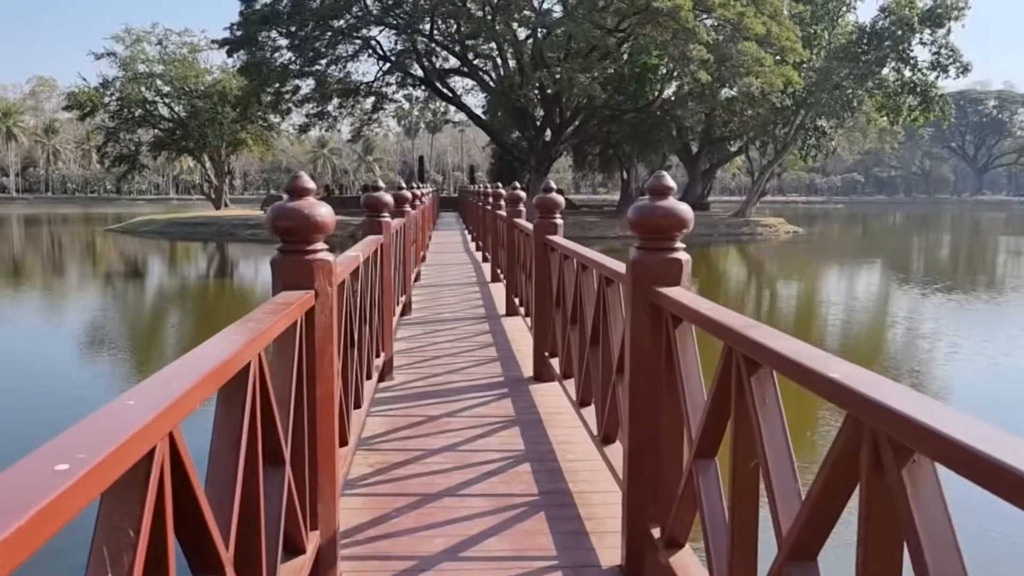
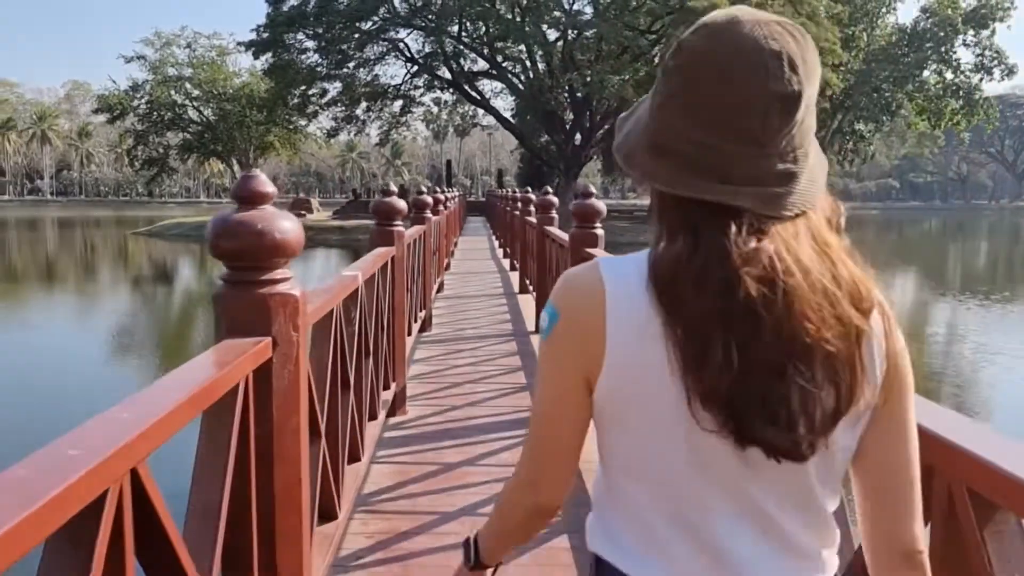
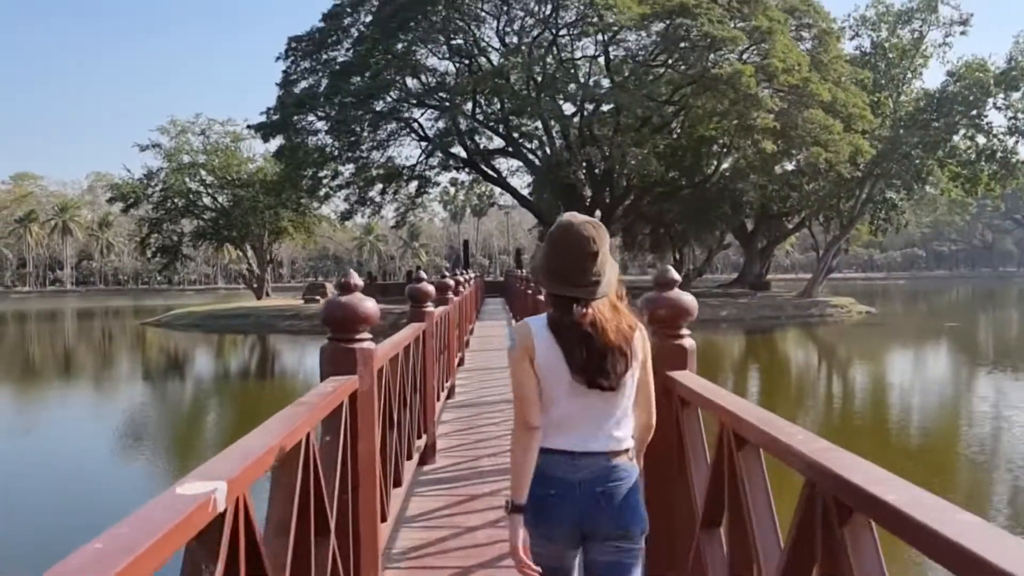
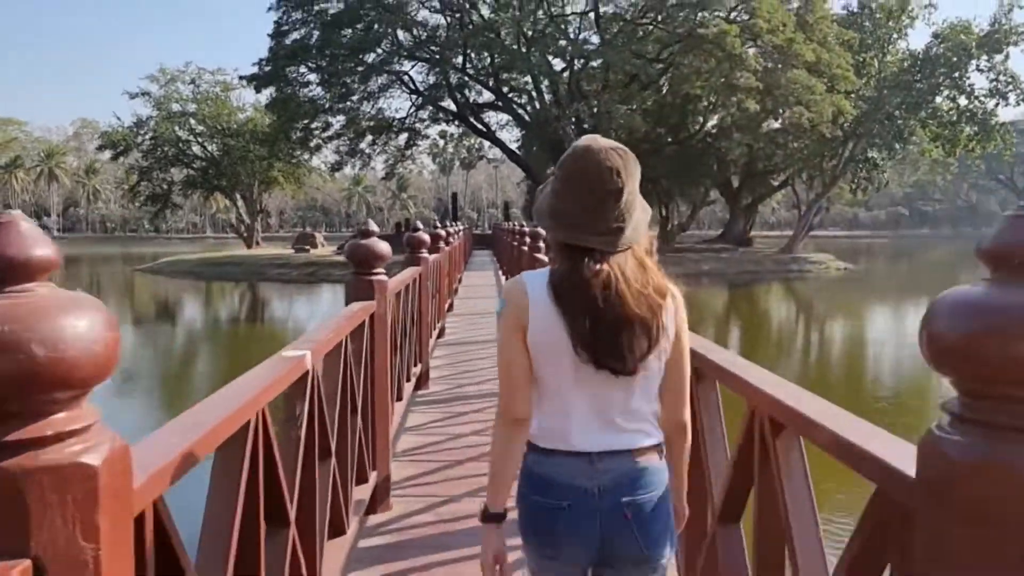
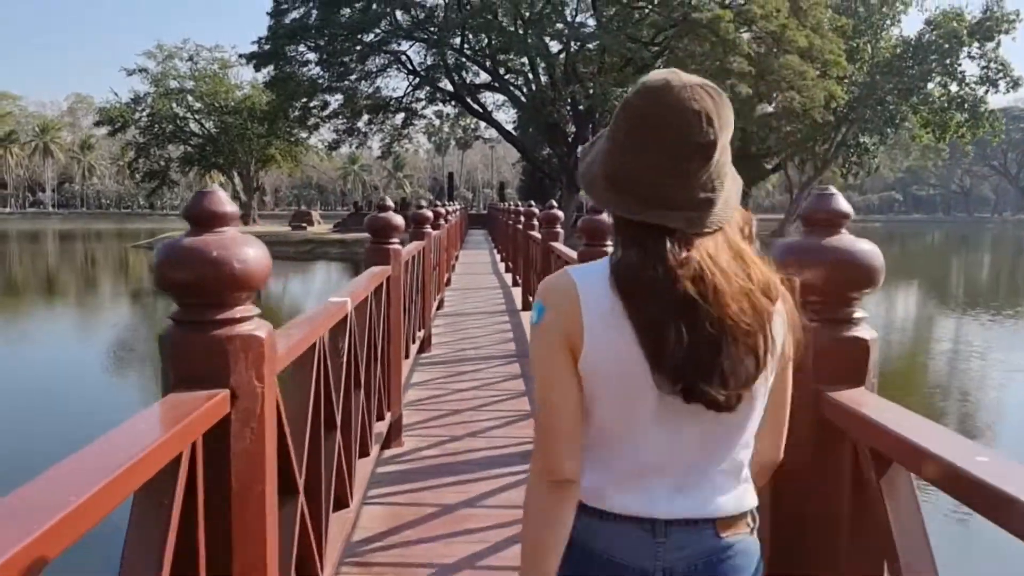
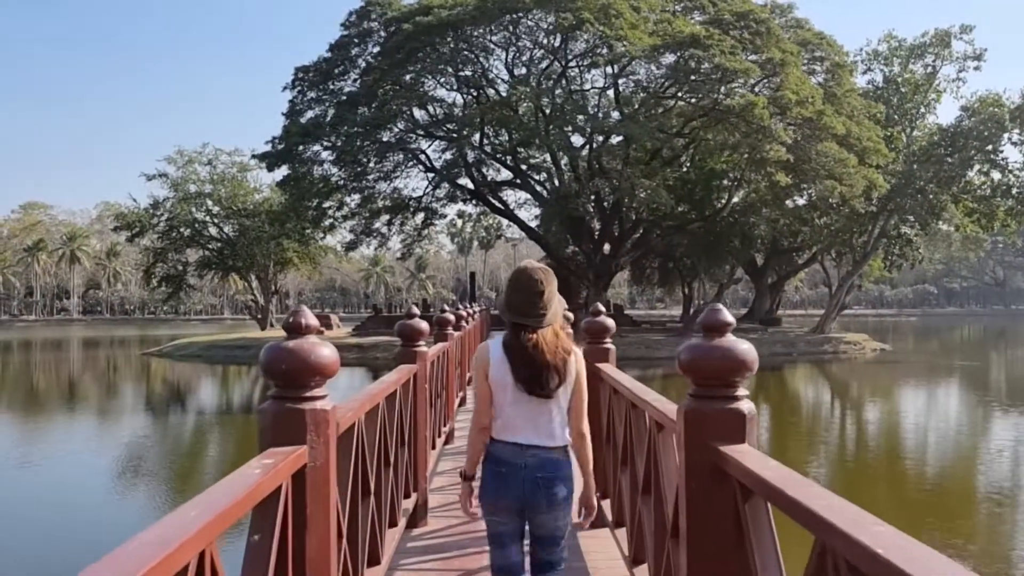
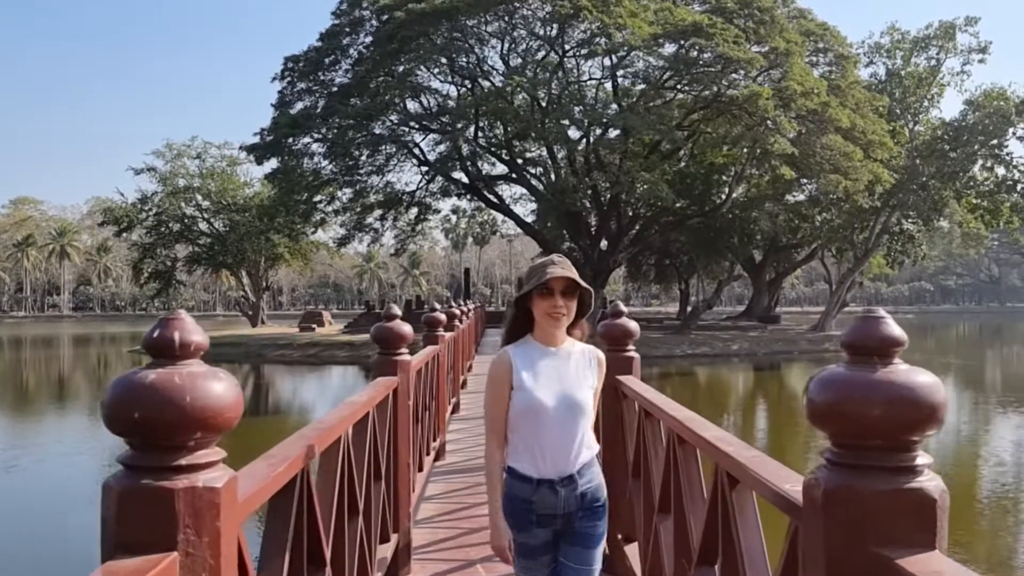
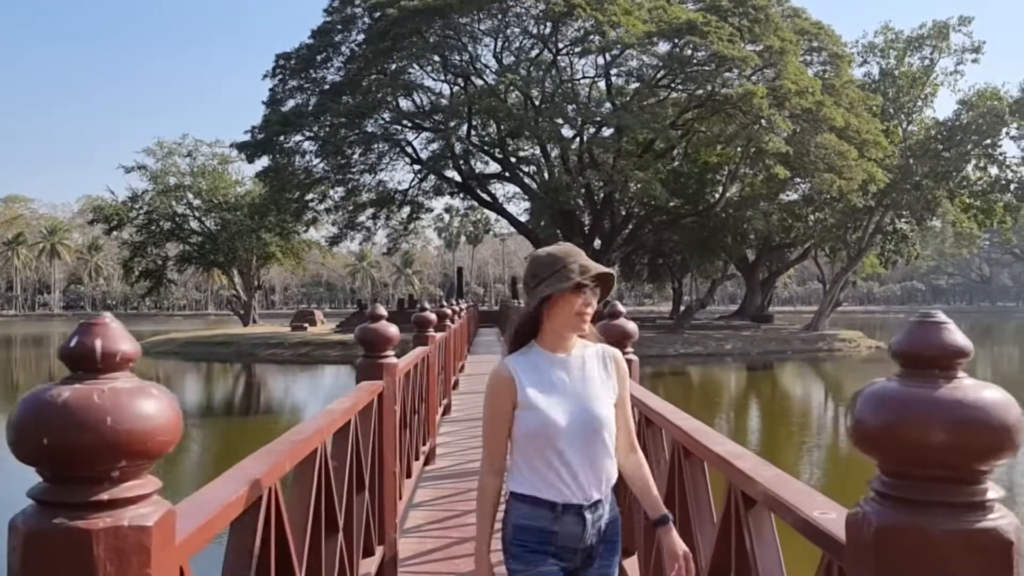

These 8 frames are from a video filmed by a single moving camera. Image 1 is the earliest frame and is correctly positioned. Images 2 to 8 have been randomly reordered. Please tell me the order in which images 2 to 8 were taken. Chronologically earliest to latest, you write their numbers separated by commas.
2, 5, 4, 3, 6, 7, 8
